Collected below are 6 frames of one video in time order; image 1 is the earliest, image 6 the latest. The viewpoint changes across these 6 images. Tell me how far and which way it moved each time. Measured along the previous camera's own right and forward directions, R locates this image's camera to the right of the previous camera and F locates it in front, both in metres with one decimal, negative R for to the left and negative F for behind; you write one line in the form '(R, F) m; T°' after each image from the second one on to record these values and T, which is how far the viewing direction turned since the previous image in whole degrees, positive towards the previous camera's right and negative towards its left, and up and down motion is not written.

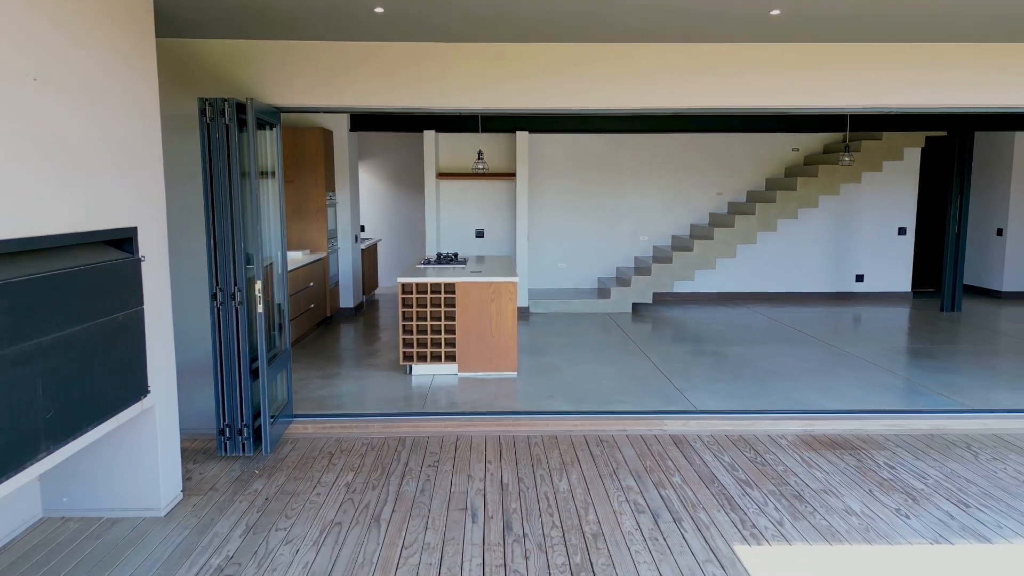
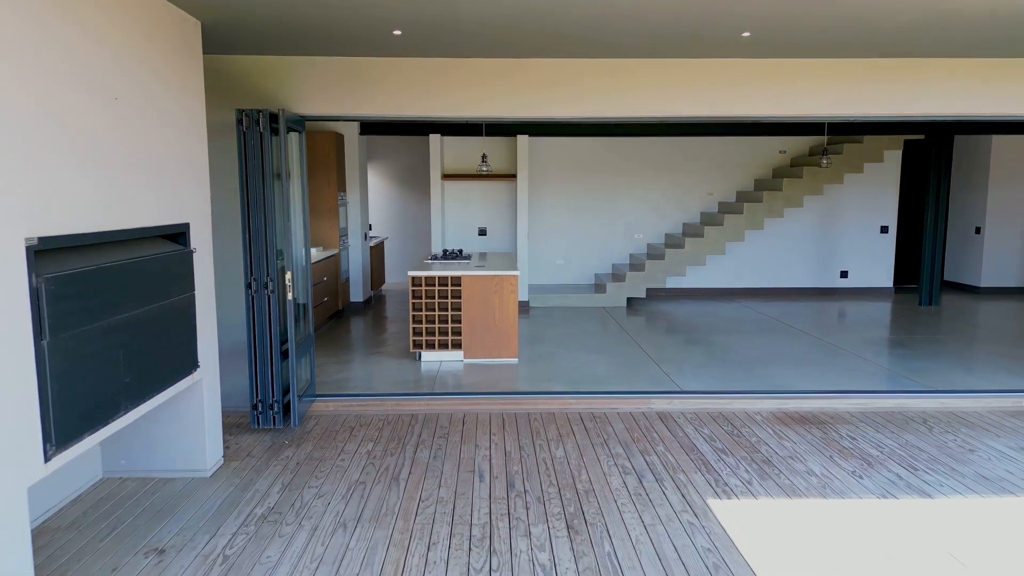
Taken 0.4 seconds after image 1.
(0.0, -0.4) m; 0°
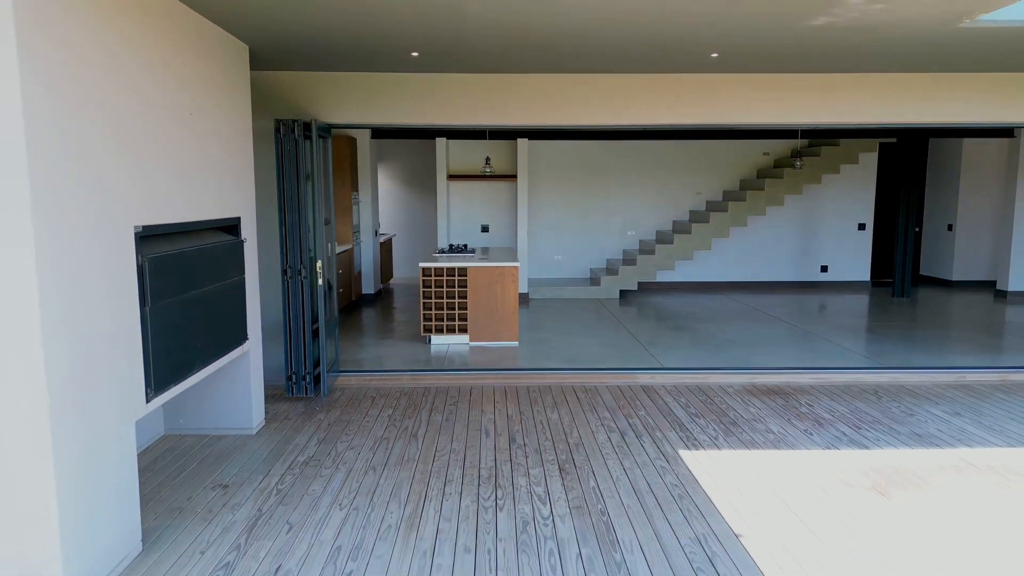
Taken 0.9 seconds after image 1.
(0.0, -0.6) m; 0°
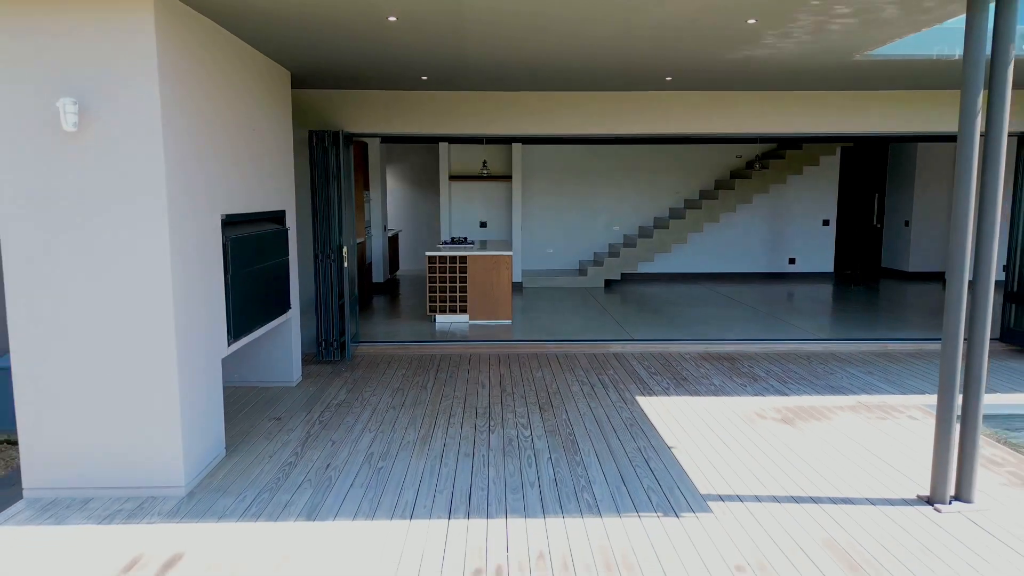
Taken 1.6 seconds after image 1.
(+0.1, -0.9) m; 0°
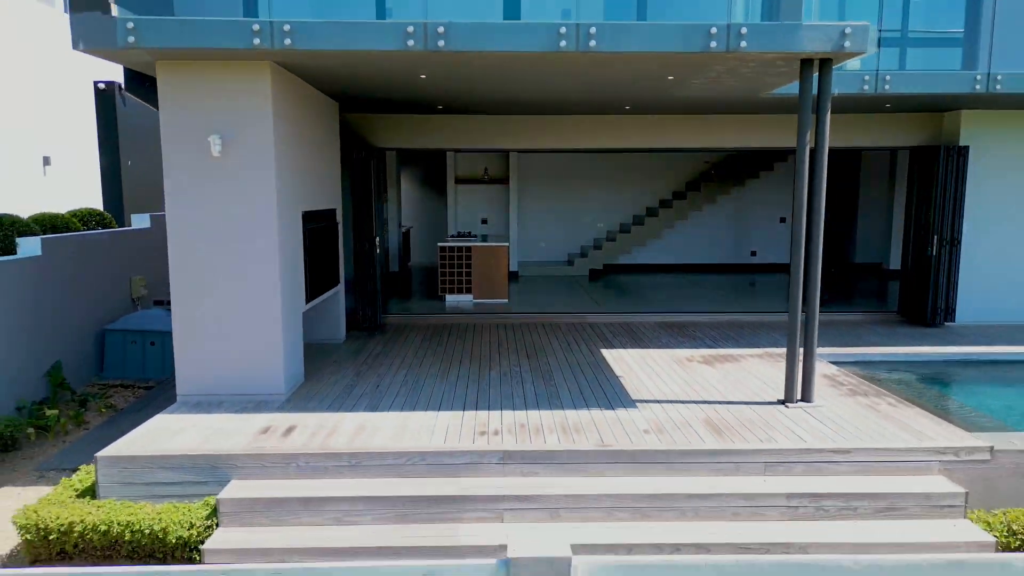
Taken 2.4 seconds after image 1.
(+0.1, -1.5) m; 0°
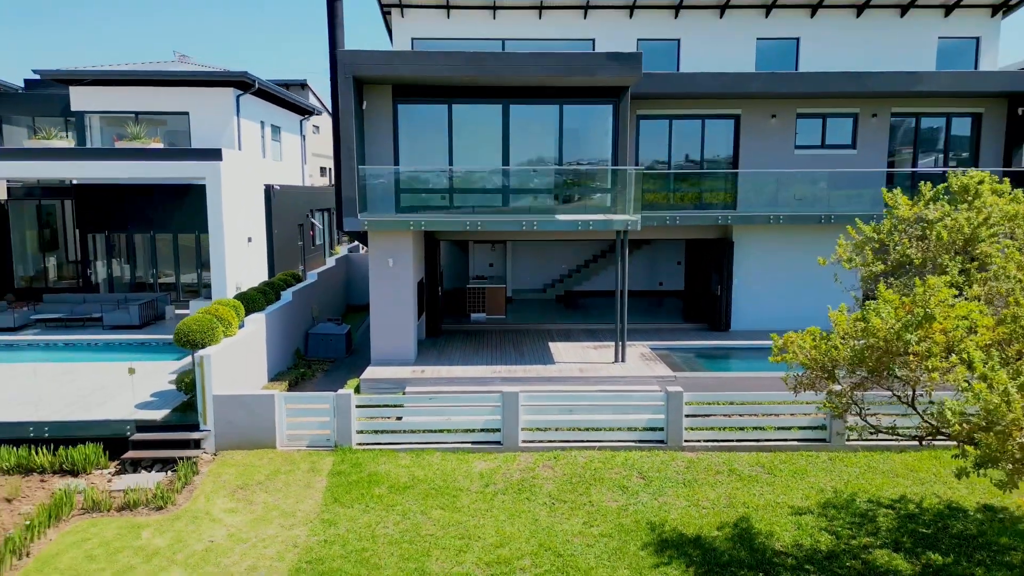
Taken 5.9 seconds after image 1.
(+0.1, -7.1) m; 0°
